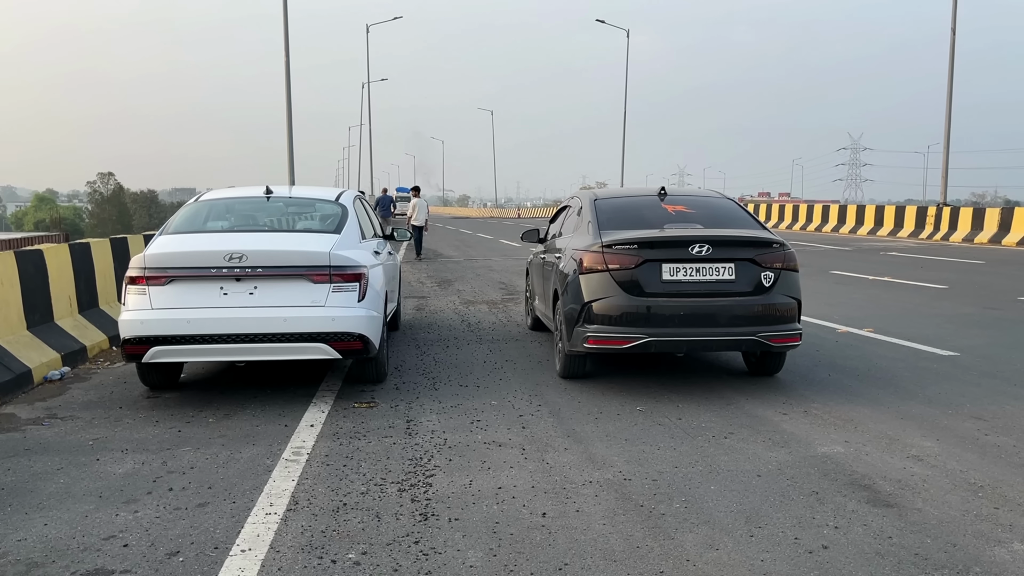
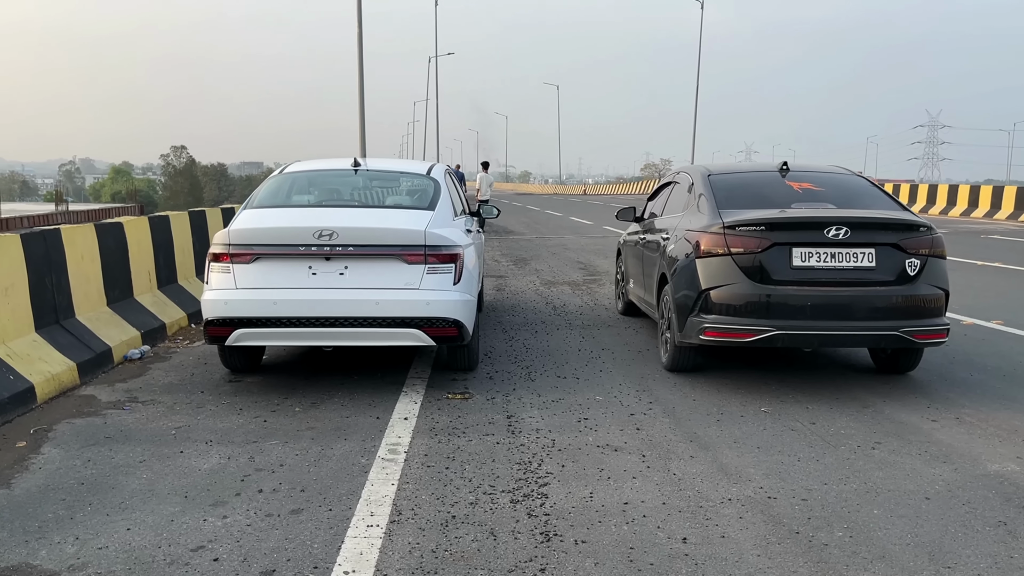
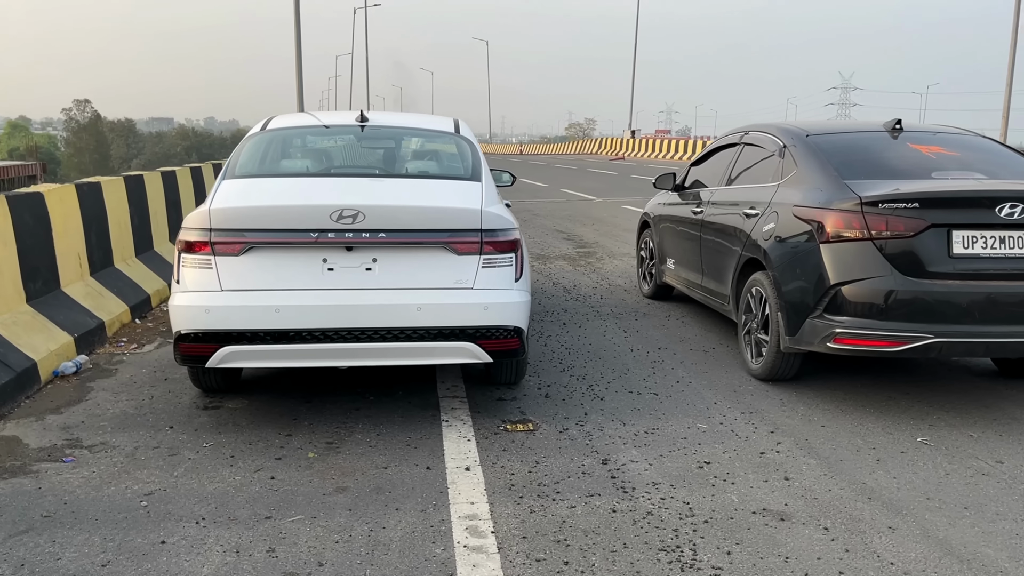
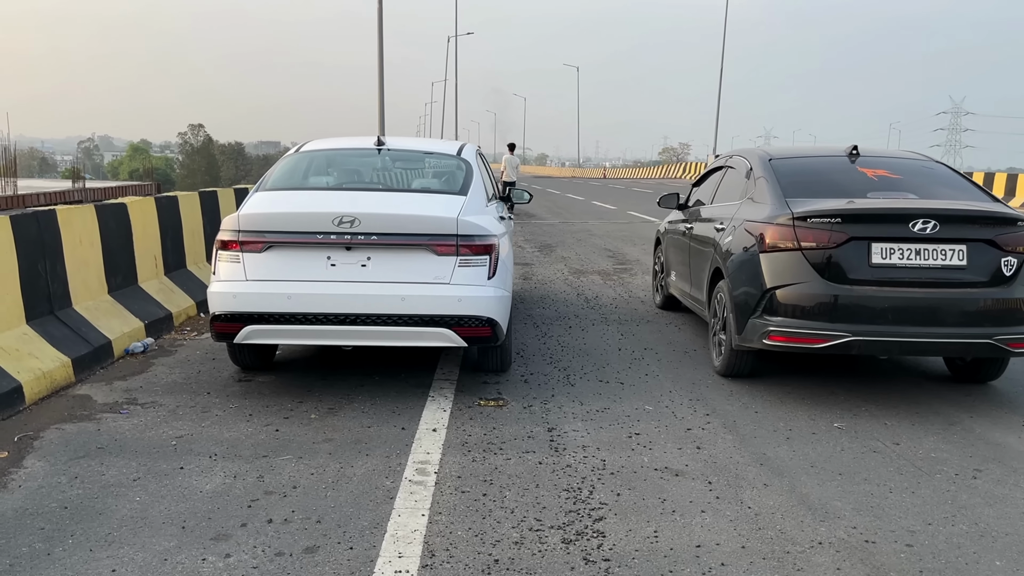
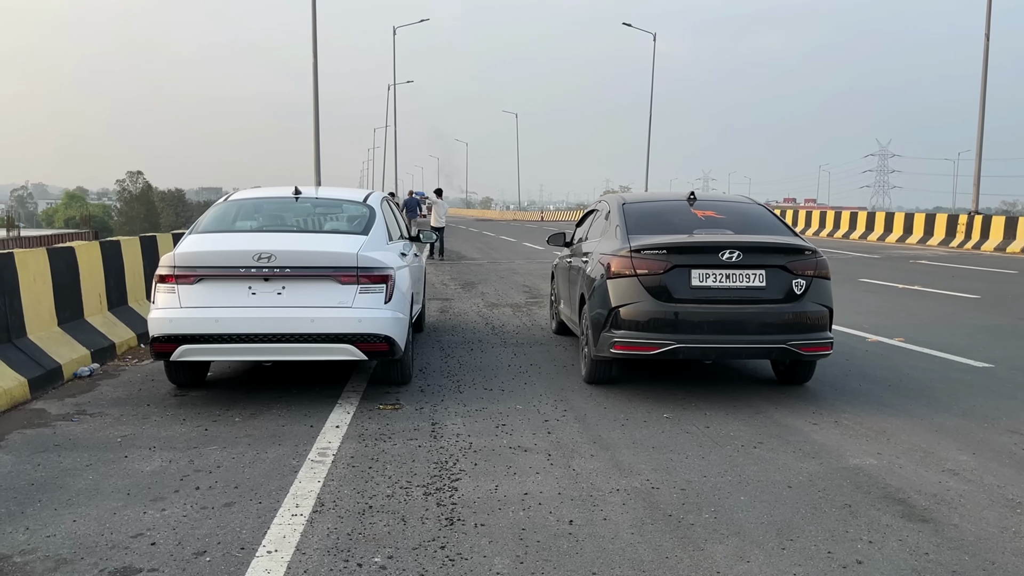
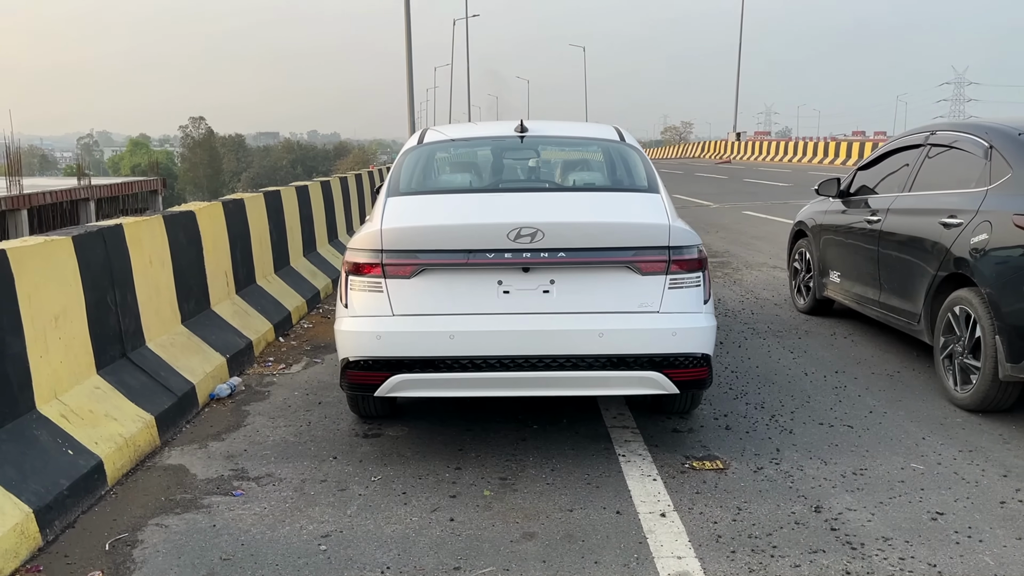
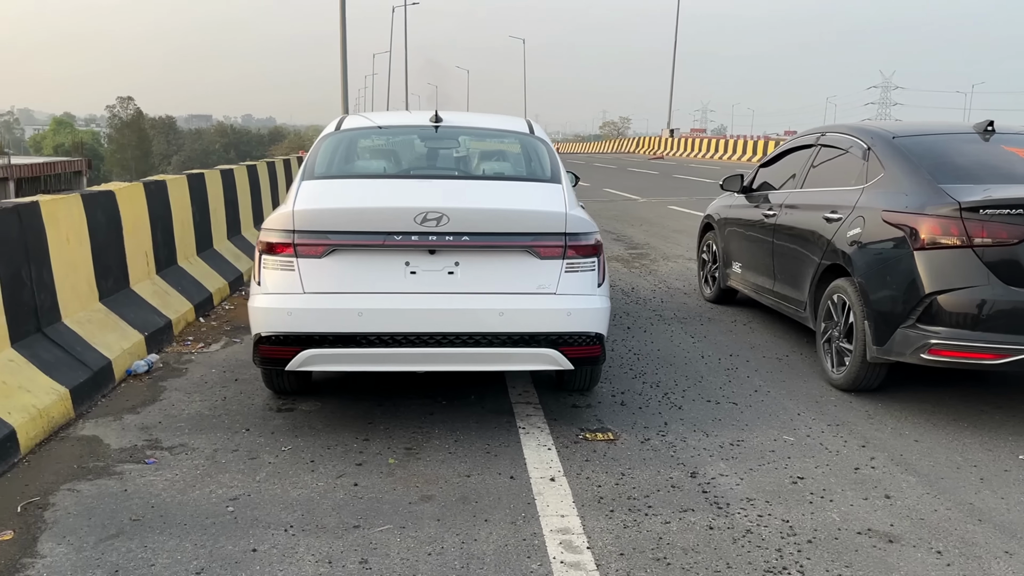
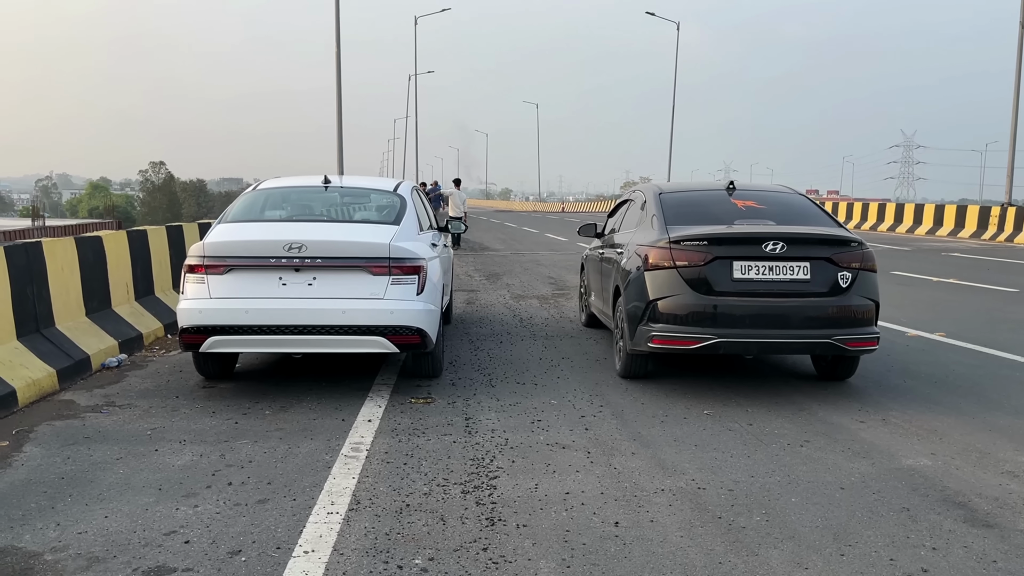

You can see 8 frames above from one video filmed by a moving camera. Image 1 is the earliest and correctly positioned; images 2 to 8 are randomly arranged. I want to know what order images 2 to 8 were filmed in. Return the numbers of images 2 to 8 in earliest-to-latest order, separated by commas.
5, 8, 2, 4, 3, 7, 6
